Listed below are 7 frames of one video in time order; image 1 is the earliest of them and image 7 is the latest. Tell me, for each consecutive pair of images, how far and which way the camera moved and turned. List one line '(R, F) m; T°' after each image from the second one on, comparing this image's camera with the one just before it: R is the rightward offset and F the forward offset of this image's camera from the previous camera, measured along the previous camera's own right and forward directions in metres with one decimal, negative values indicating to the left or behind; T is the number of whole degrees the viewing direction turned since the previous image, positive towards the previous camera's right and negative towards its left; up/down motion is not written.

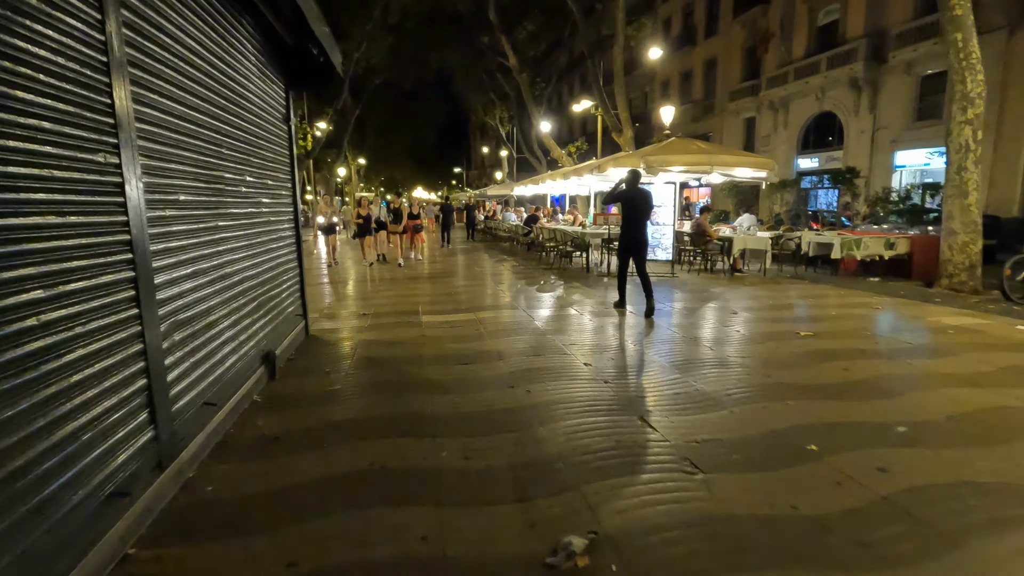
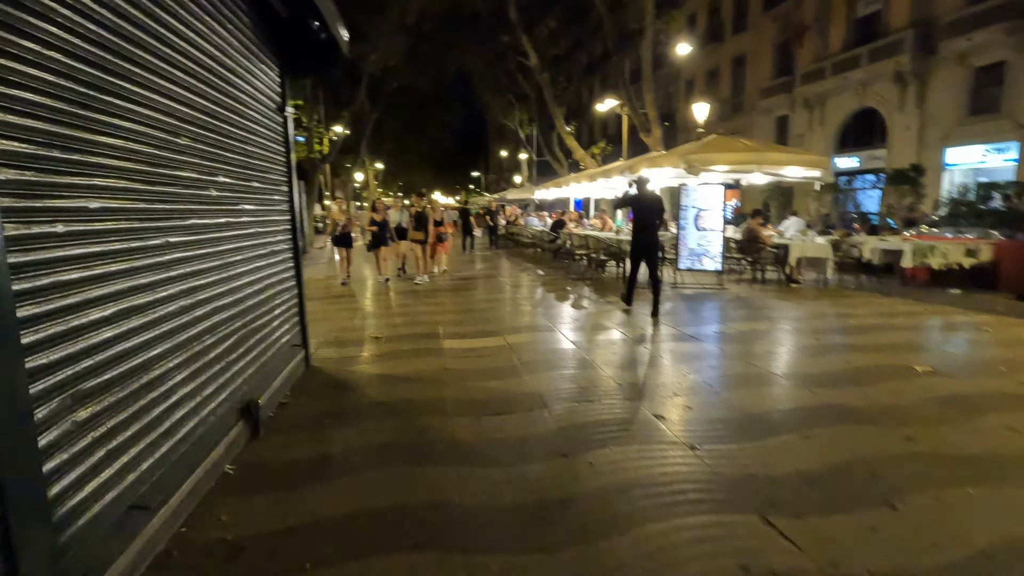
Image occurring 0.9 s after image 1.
(-0.2, +1.2) m; -2°
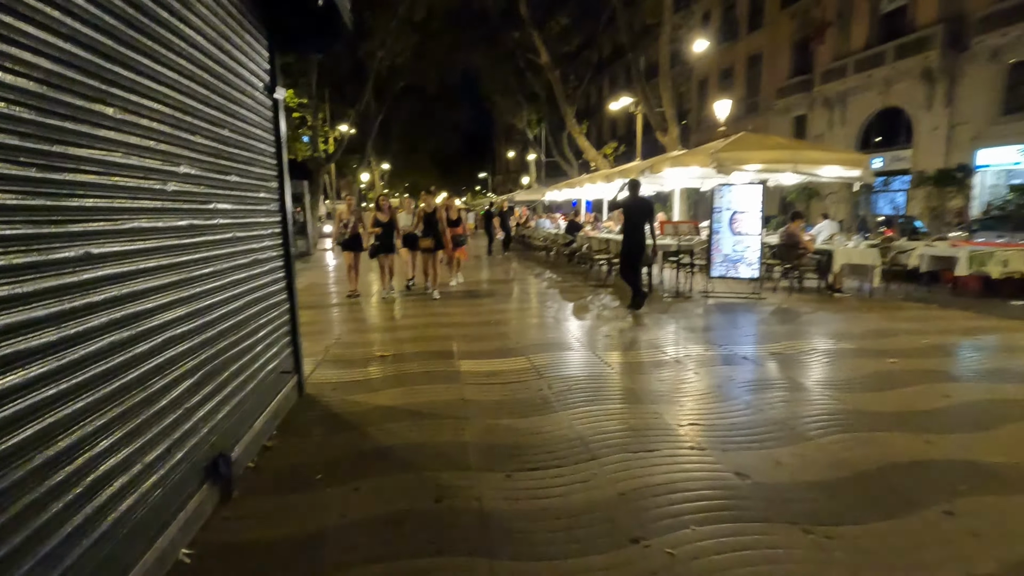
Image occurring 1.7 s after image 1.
(-0.2, +0.9) m; 0°
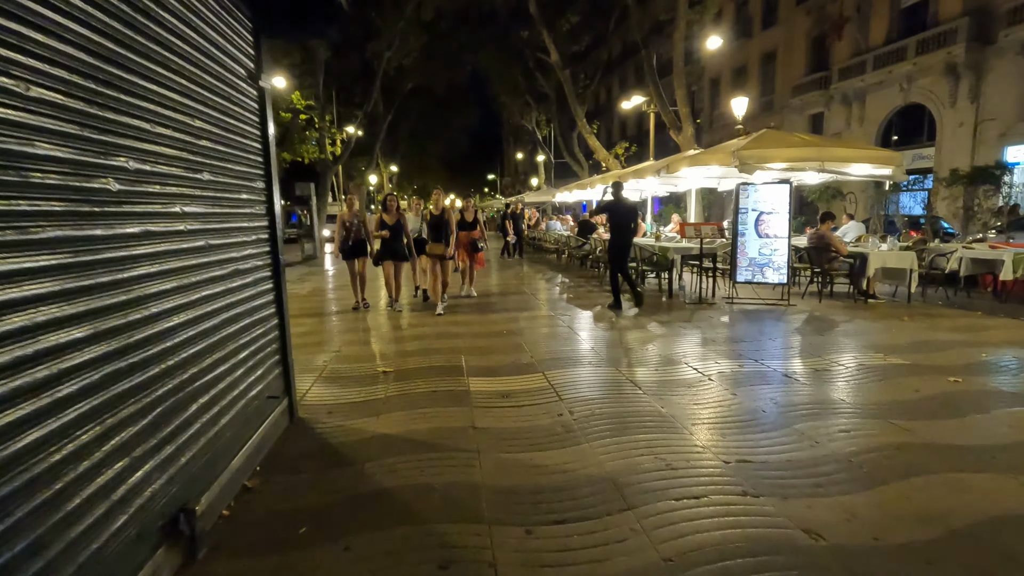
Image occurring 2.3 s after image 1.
(-0.1, +0.6) m; -1°
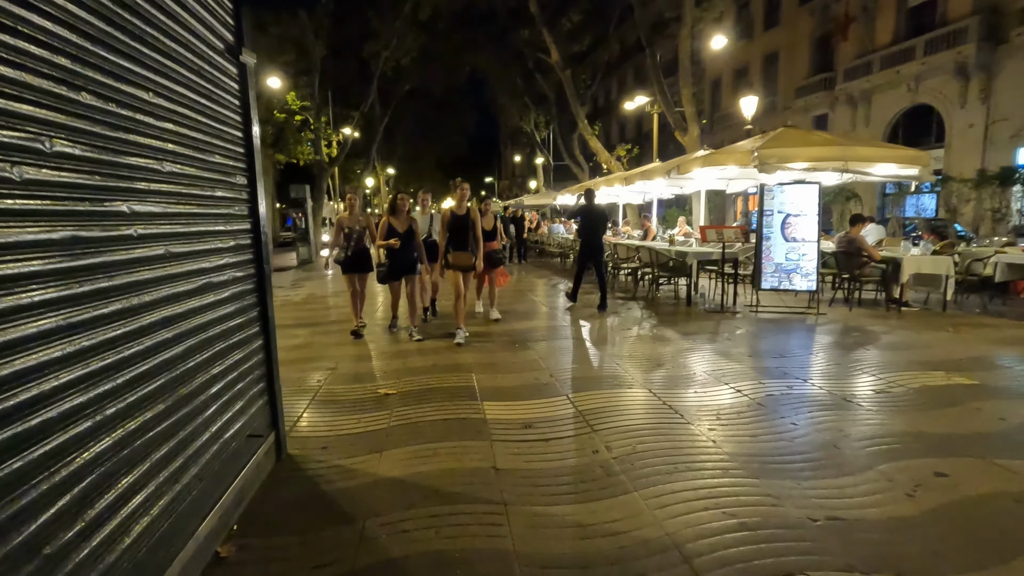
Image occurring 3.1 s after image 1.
(-0.2, +0.7) m; 0°
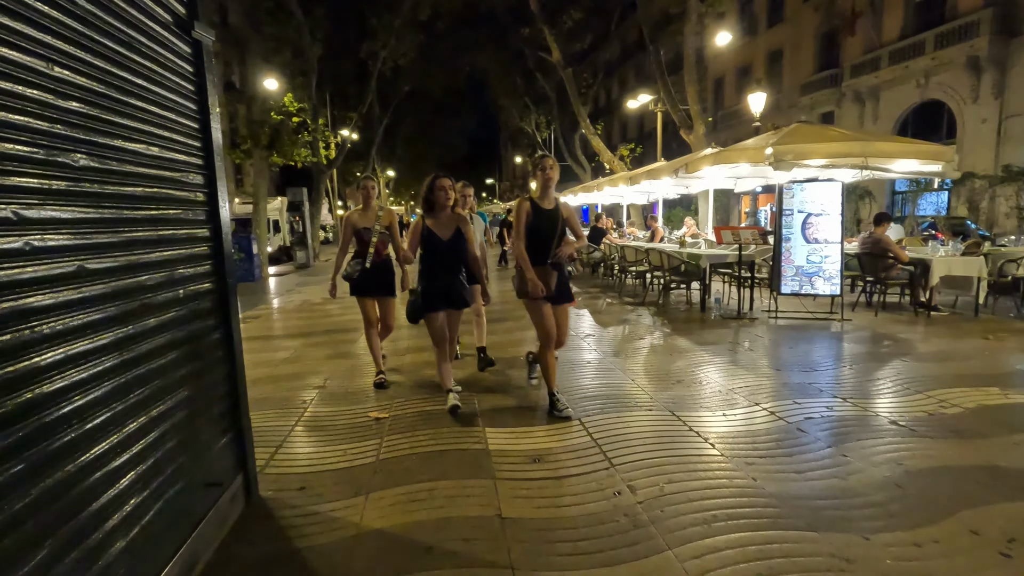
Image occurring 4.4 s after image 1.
(0.0, +0.5) m; 0°
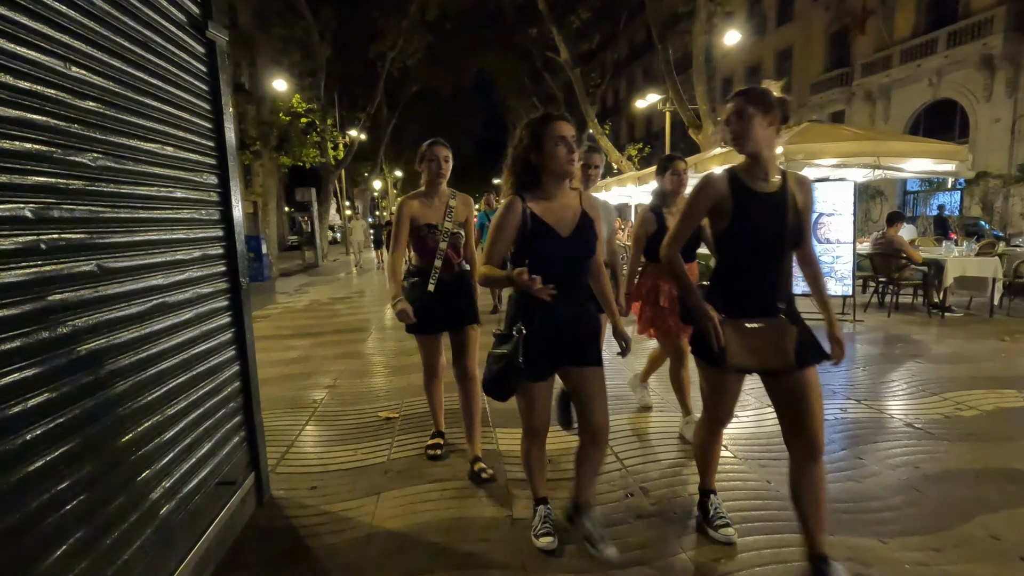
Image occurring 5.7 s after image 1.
(0.0, 0.0) m; -1°
